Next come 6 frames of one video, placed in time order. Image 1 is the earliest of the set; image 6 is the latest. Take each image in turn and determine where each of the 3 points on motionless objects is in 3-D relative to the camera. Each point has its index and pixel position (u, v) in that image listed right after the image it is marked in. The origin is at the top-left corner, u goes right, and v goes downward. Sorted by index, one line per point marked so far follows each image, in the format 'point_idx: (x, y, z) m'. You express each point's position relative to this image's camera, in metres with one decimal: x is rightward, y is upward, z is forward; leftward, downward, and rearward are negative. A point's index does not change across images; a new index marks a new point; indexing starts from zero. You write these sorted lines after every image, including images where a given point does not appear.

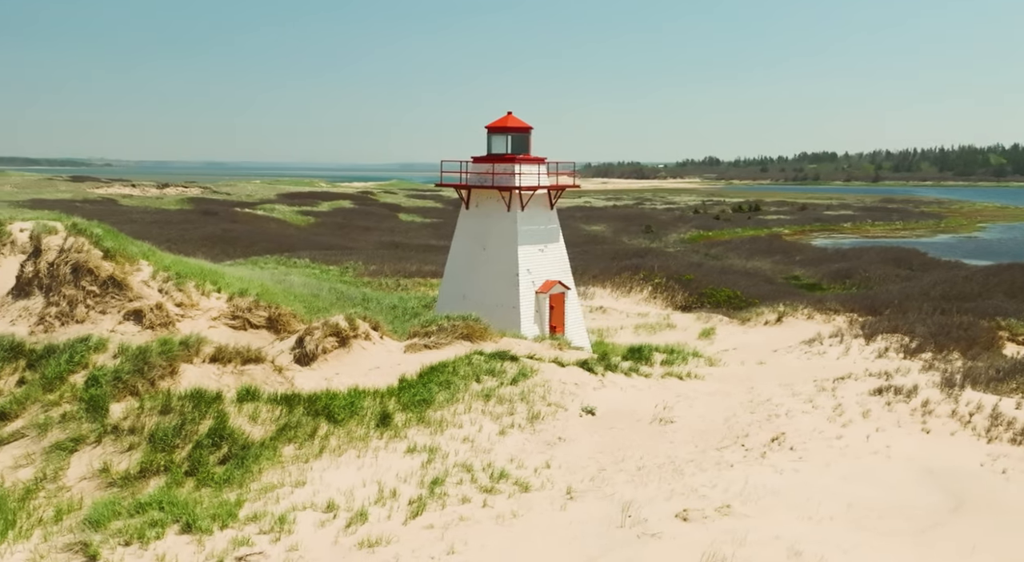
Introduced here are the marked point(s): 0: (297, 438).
0: (-3.2, -2.3, +12.6) m
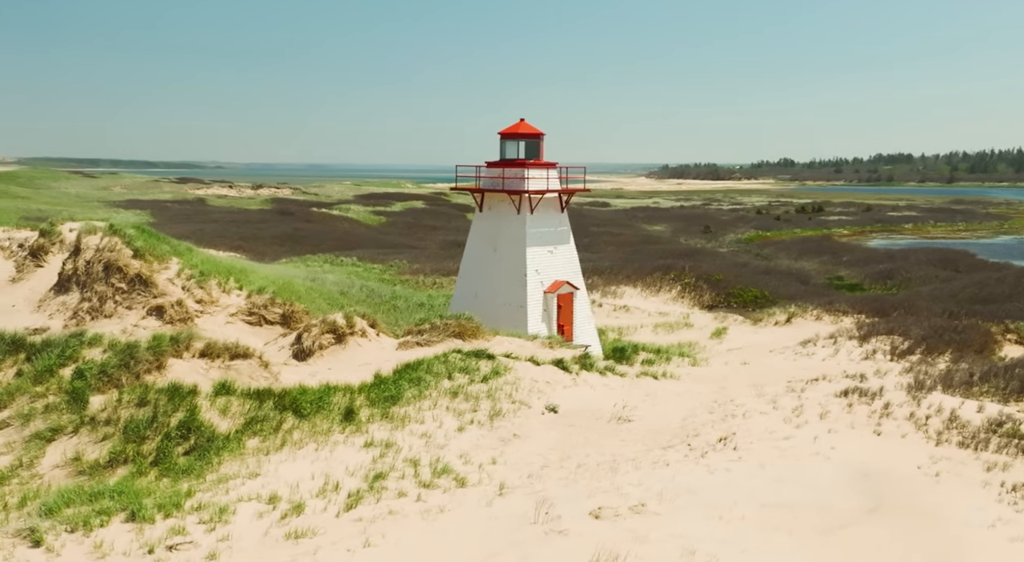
0: (-3.7, -2.2, +12.9) m
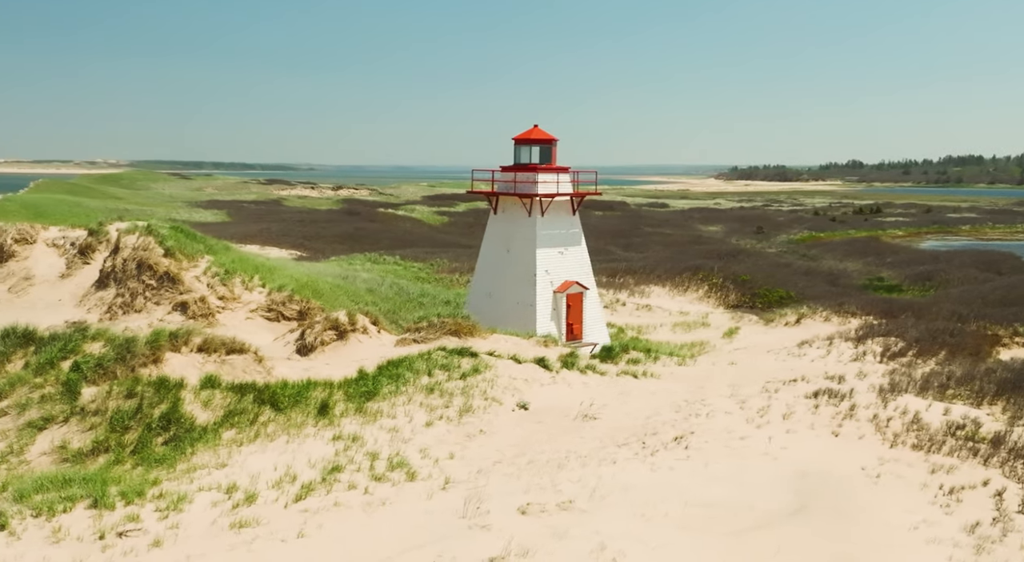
0: (-4.2, -2.2, +13.2) m
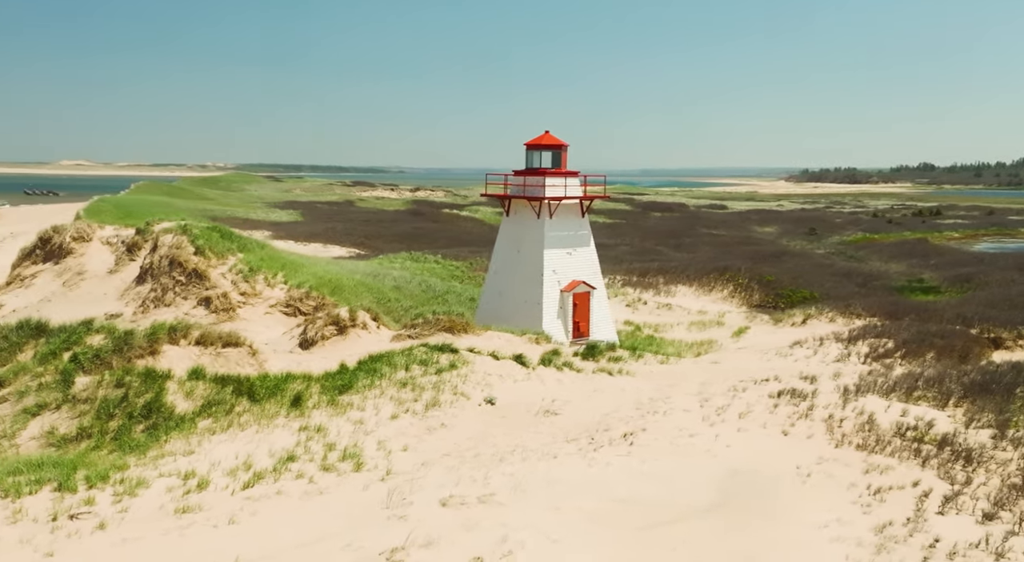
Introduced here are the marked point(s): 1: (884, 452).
0: (-4.6, -2.1, +13.5) m
1: (+4.0, -1.8, +9.3) m
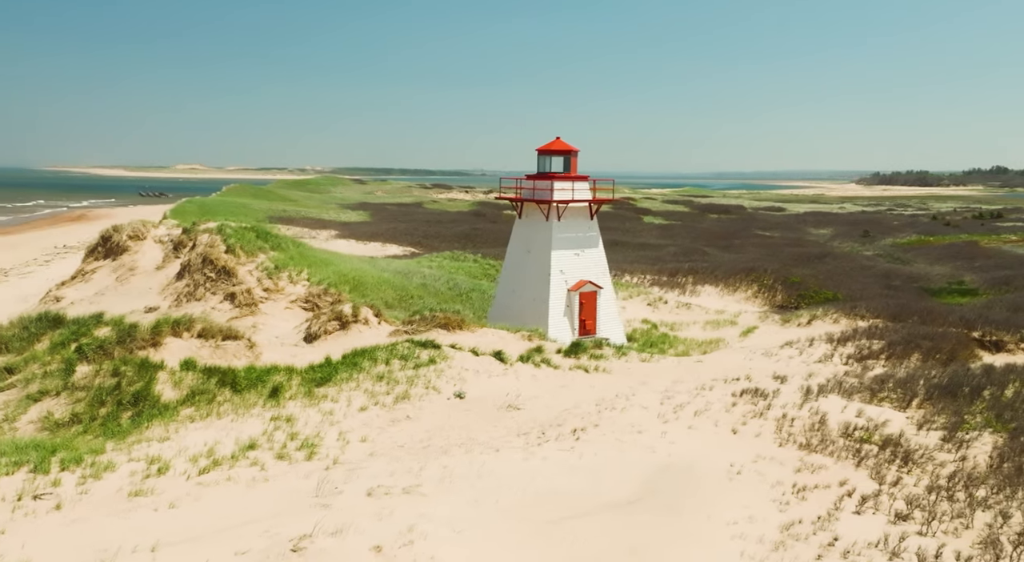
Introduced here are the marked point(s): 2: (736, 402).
0: (-5.1, -2.0, +13.9) m
1: (+3.3, -1.8, +9.2) m
2: (+2.9, -1.6, +11.4) m
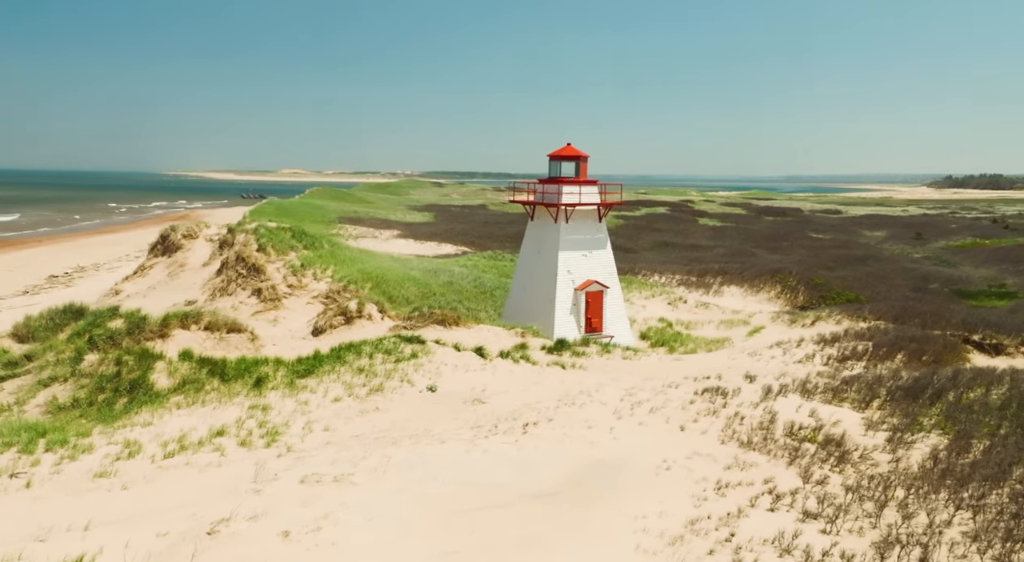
0: (-5.4, -1.9, +14.4) m
1: (+2.7, -1.8, +9.2) m
2: (+2.4, -1.6, +11.4) m
